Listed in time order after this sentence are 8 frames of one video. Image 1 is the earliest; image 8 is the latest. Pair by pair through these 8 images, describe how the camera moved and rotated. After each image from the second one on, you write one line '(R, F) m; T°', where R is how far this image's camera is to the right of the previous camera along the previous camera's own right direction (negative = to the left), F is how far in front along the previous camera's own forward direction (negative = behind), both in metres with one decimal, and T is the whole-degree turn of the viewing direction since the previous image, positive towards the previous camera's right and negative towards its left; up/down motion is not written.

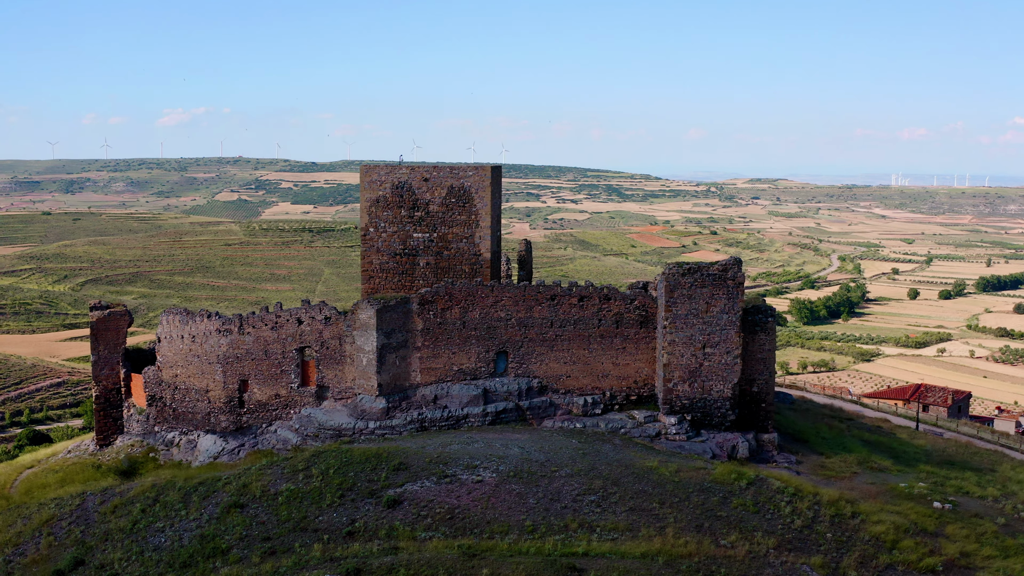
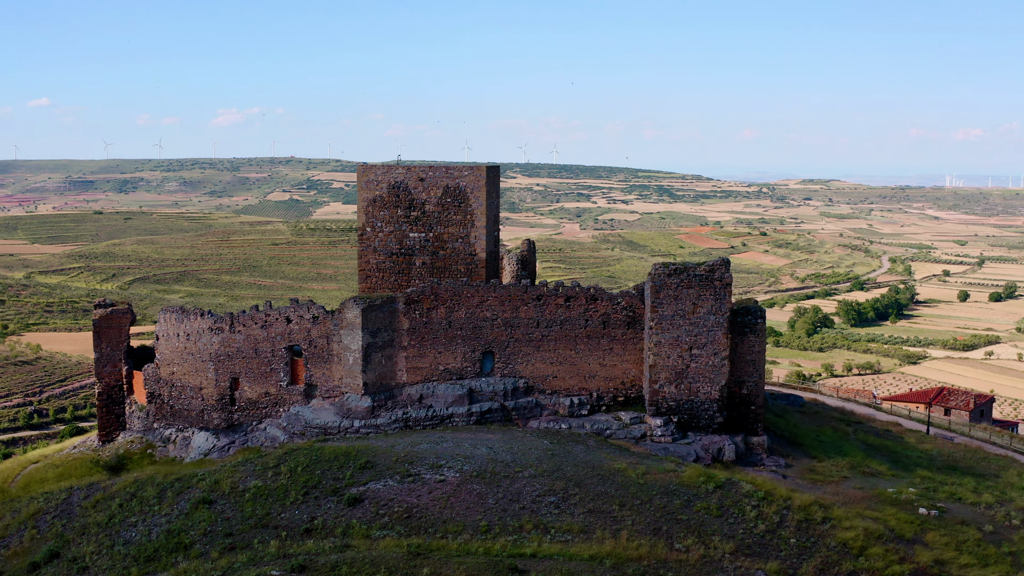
(+1.1, 0.0) m; -3°
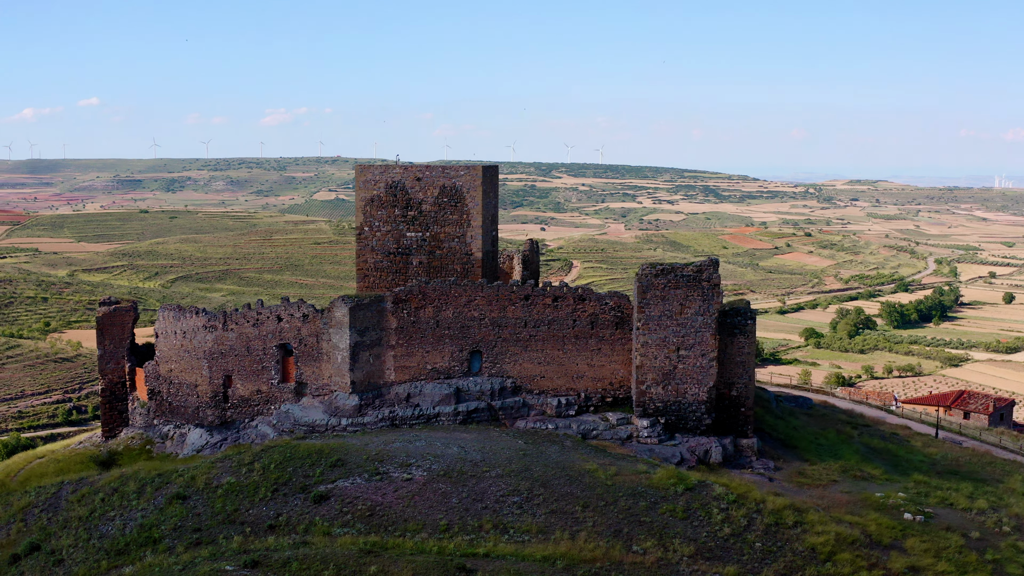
(+1.0, 0.0) m; -3°
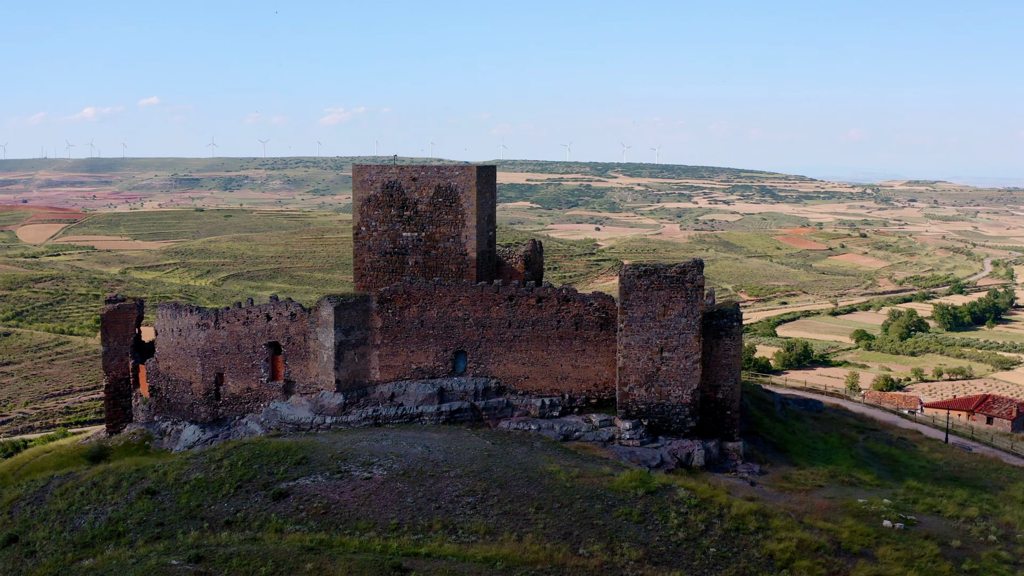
(+1.2, 0.0) m; -4°
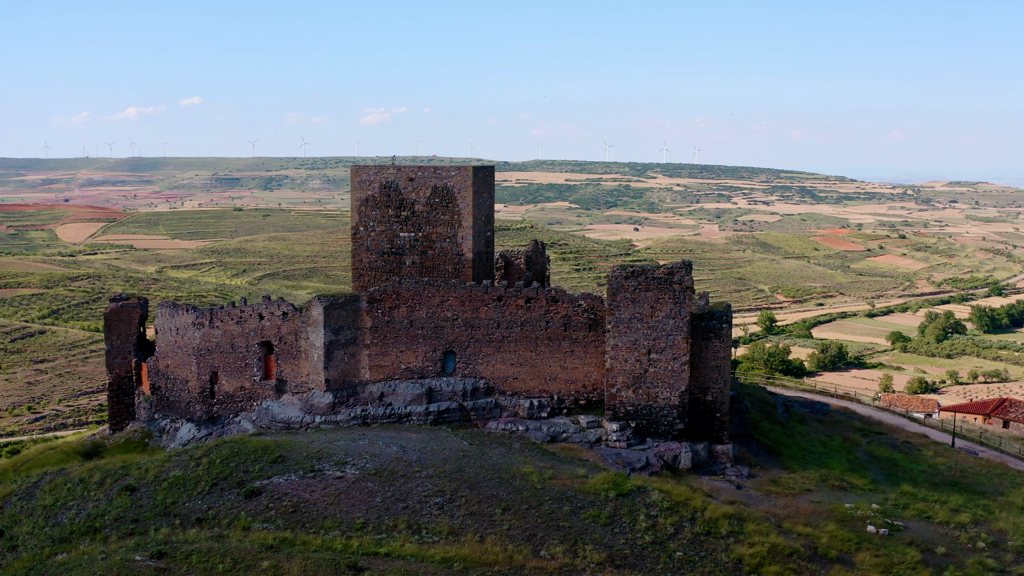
(+0.9, 0.0) m; -3°
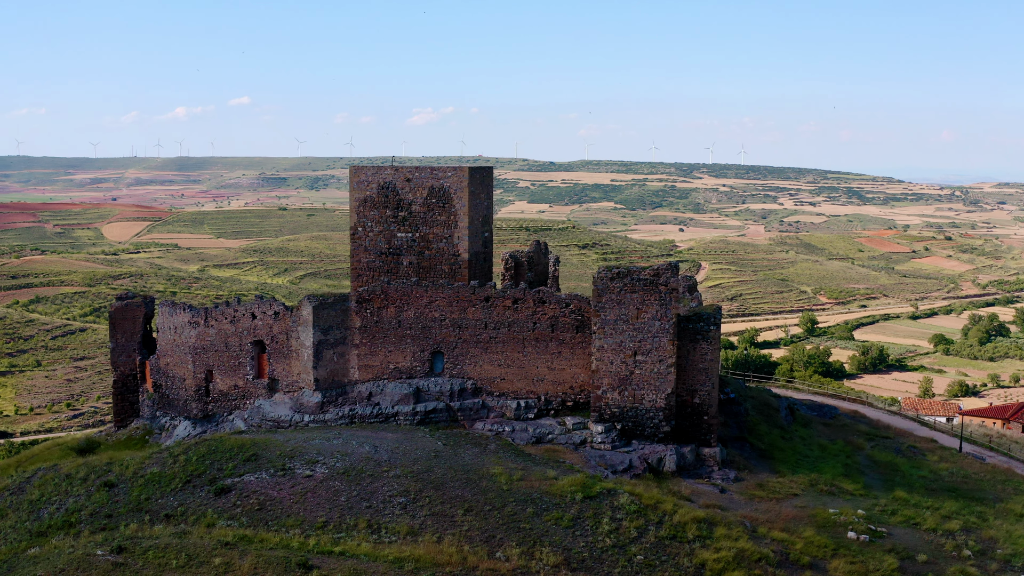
(+1.0, +0.1) m; -3°
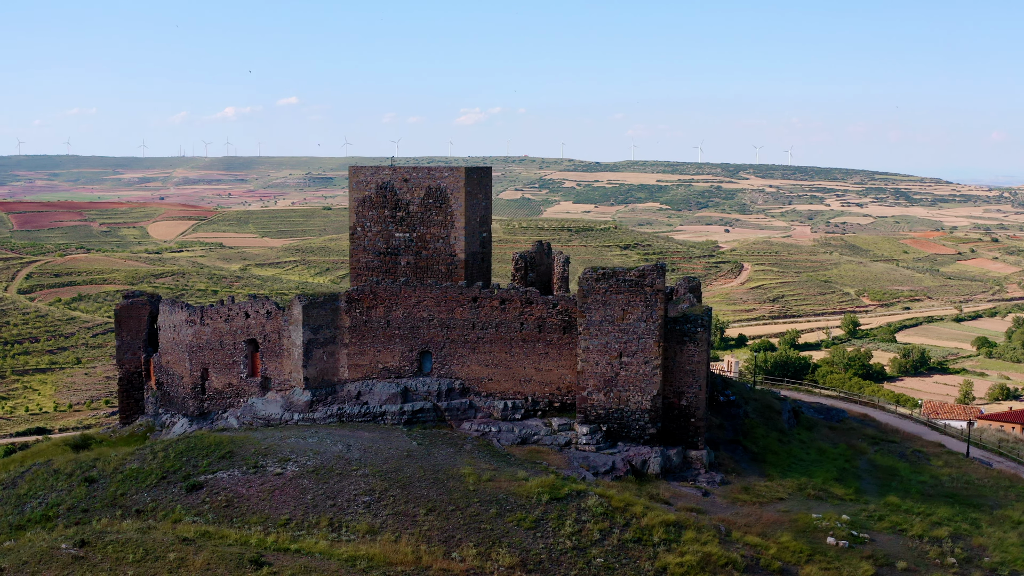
(+1.0, +0.1) m; -3°
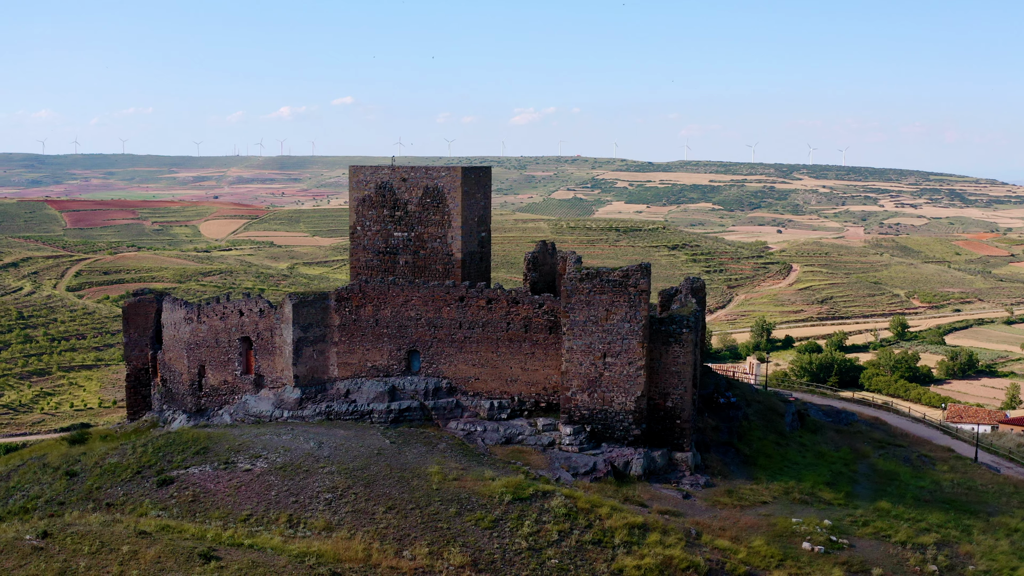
(+1.1, +0.1) m; -3°
